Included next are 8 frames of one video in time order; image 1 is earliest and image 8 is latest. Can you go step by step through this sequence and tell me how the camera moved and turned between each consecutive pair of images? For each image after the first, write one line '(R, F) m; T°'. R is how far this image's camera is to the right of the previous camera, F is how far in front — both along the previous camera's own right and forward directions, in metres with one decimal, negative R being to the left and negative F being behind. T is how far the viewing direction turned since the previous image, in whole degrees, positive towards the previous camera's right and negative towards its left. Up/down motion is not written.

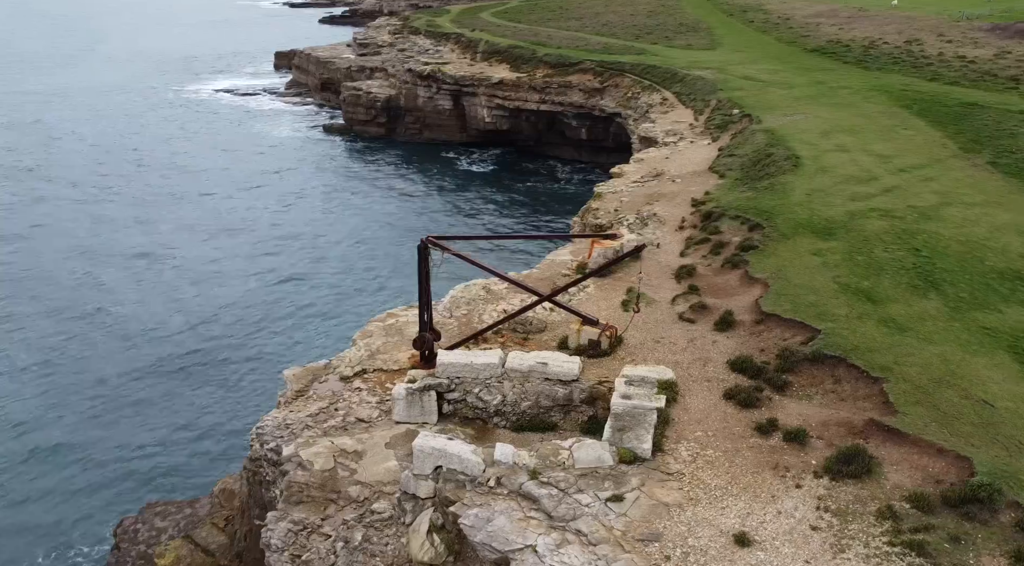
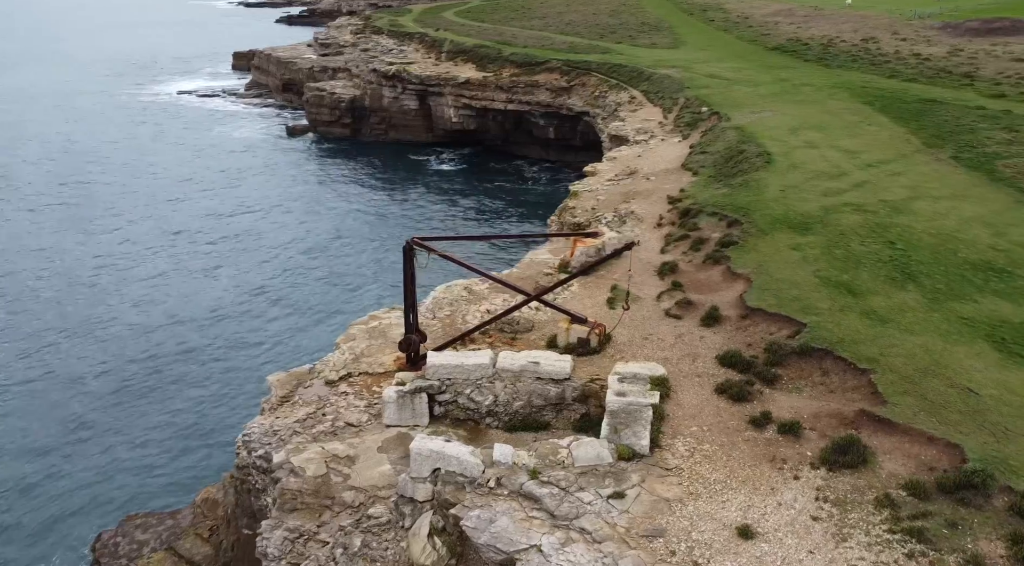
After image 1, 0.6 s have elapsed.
(-1.1, 0.0) m; +3°
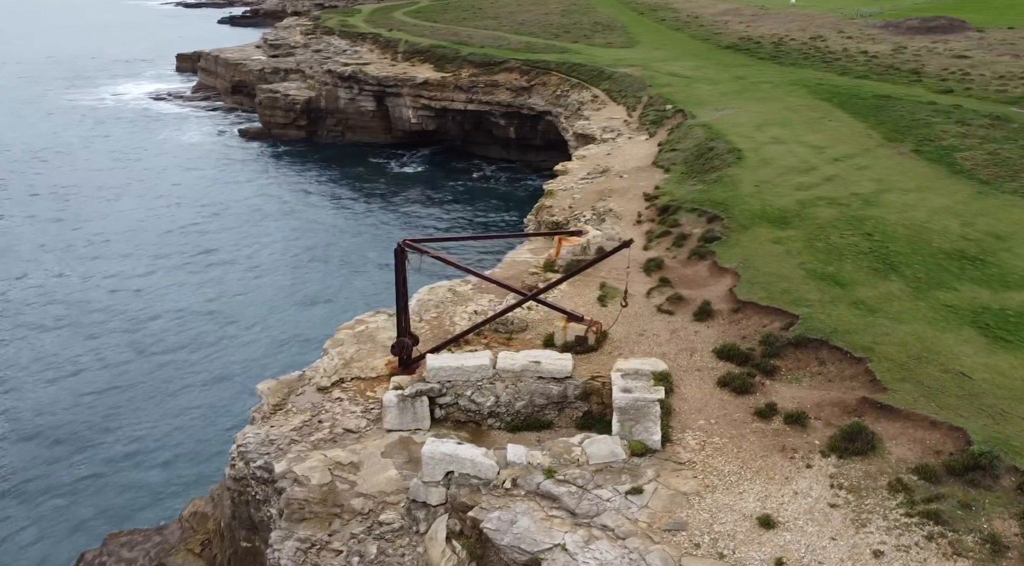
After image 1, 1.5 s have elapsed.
(-2.0, 0.0) m; +4°
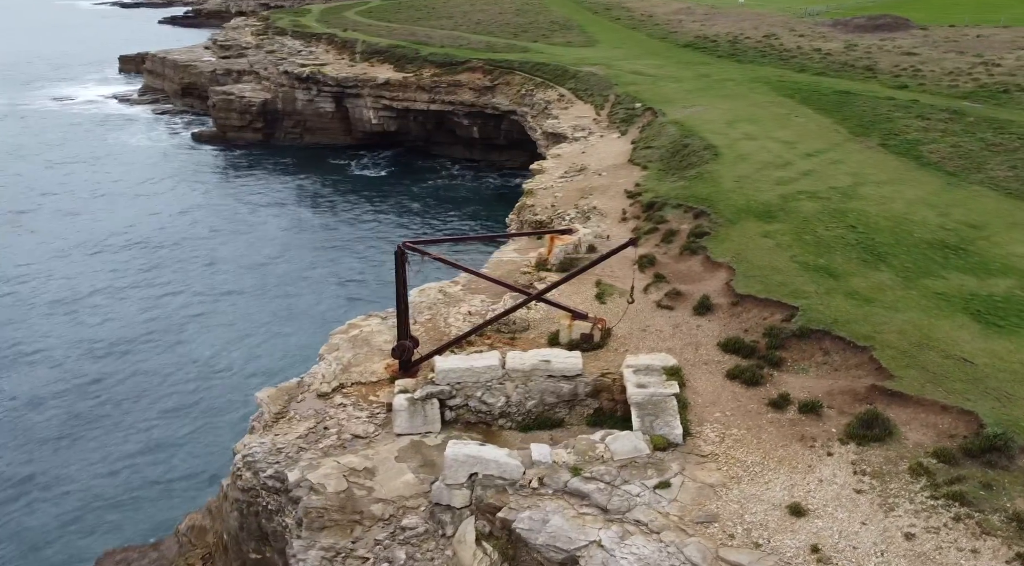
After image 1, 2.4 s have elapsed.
(-2.3, +0.1) m; +4°
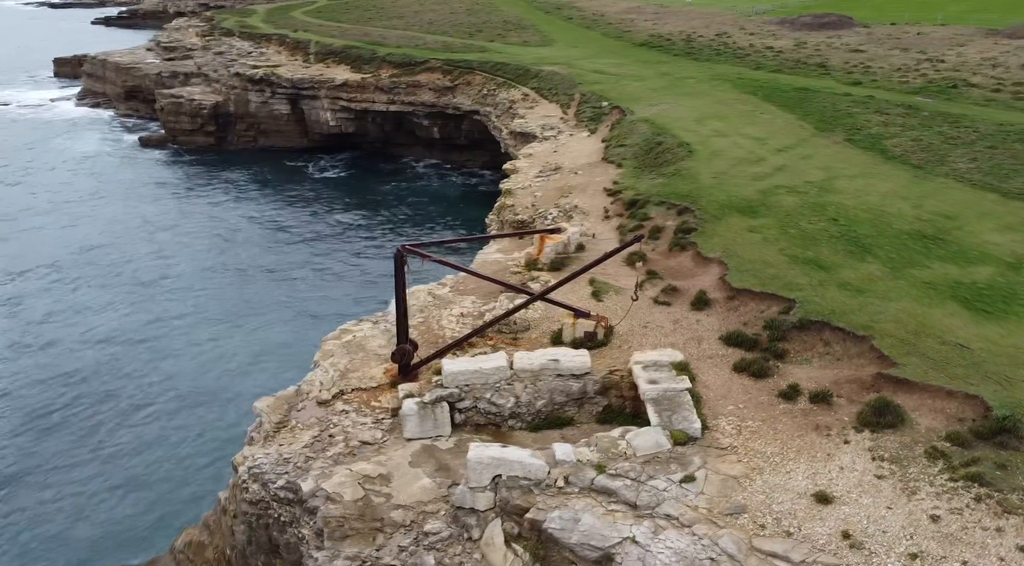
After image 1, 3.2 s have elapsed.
(-2.4, +0.1) m; +5°
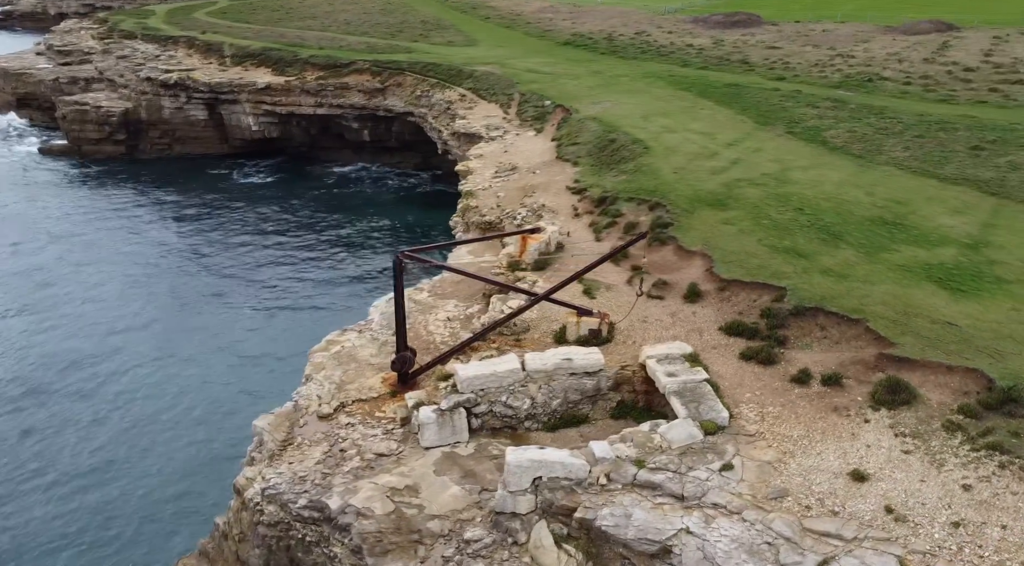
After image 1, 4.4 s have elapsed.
(-4.0, +0.5) m; +8°
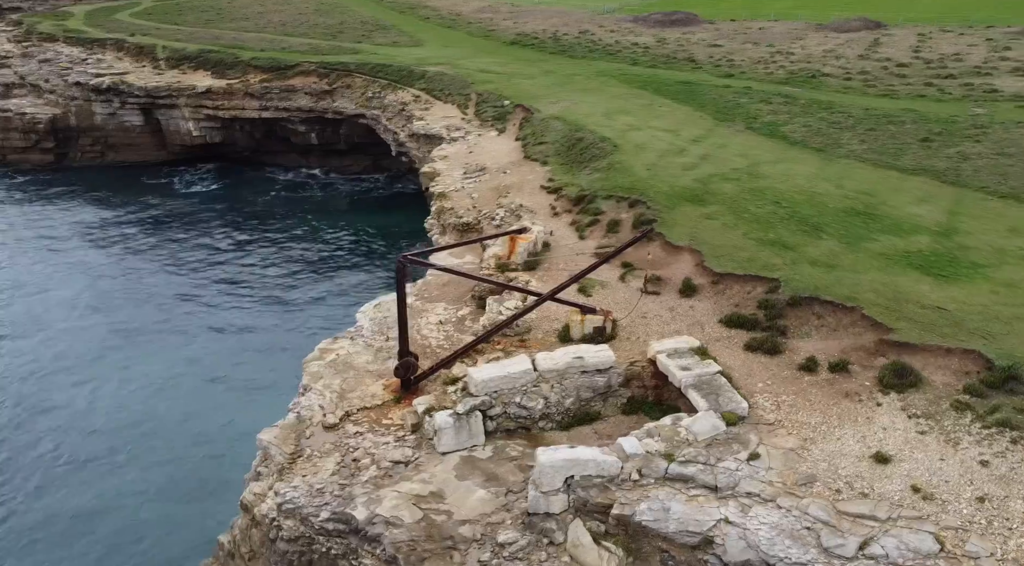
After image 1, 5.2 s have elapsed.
(-3.0, +0.3) m; +6°
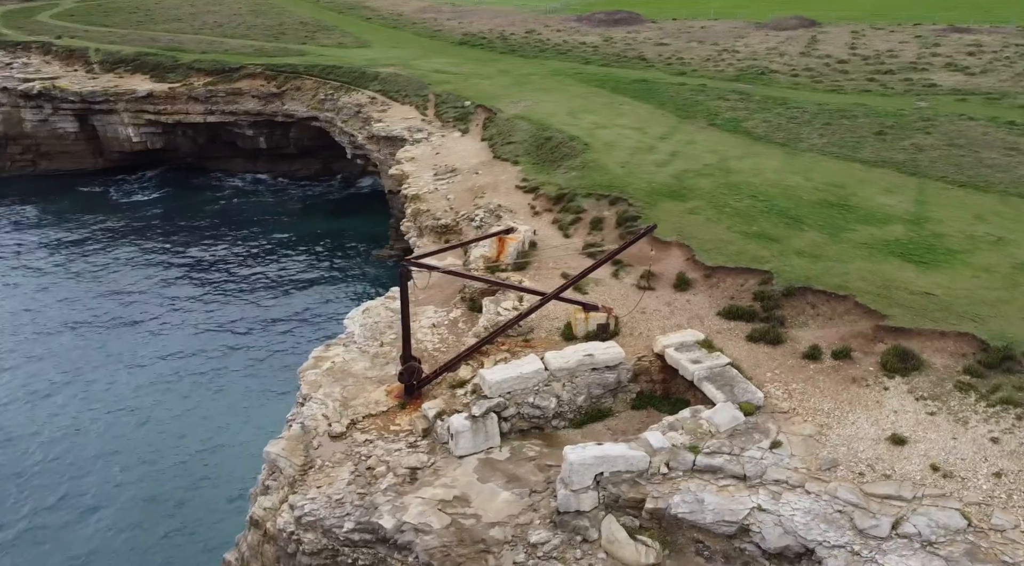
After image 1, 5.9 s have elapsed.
(-2.8, +0.4) m; +5°
